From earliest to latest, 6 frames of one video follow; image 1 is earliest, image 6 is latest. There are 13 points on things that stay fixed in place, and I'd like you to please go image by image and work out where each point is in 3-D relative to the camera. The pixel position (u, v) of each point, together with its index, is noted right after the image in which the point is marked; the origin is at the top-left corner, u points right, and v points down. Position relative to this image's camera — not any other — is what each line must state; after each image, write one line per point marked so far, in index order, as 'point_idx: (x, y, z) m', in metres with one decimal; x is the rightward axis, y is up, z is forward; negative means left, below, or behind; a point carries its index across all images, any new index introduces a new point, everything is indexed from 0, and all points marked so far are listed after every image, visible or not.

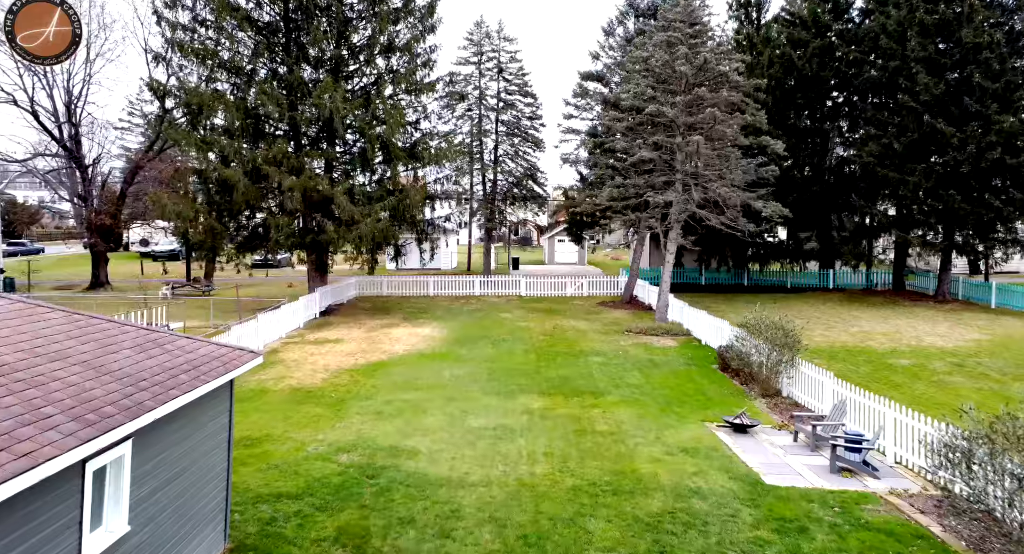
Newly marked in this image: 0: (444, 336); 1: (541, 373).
0: (-2.1, -1.9, +18.4) m
1: (+0.7, -2.3, +14.1) m
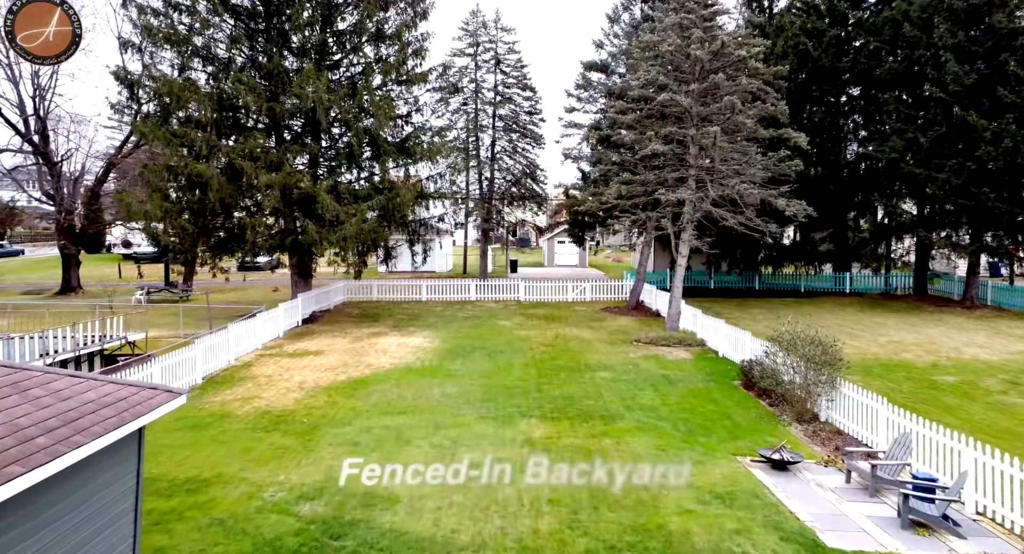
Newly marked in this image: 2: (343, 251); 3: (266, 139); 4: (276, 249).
0: (-2.2, -2.0, +16.8) m
1: (+0.7, -2.5, +12.5) m
2: (-5.4, +0.8, +18.9) m
3: (-7.8, +4.3, +18.6) m
4: (-7.5, +0.9, +18.8) m
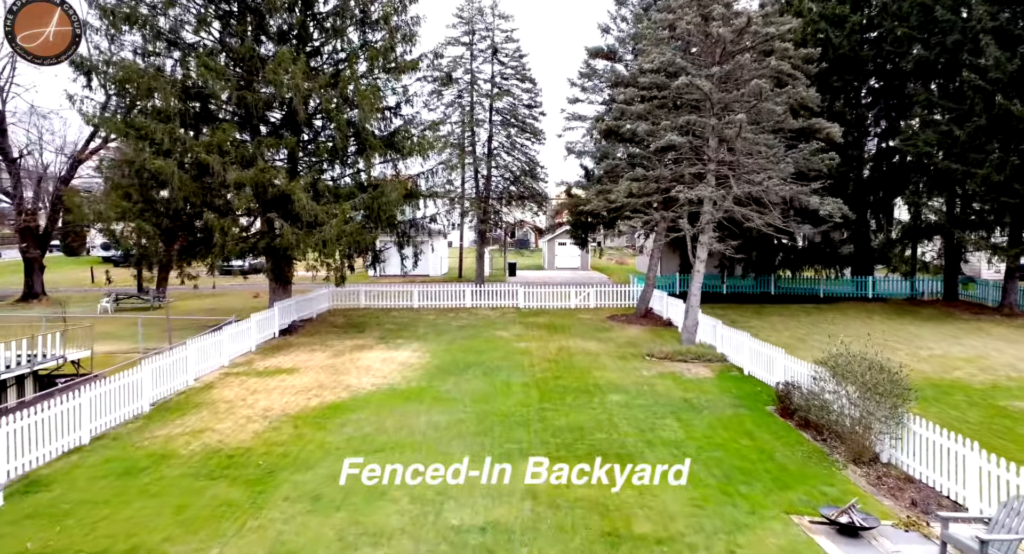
0: (-2.2, -2.2, +15.0) m
1: (+0.7, -2.6, +10.7) m
2: (-5.5, +0.6, +17.1) m
3: (-7.8, +4.1, +16.8) m
4: (-7.6, +0.6, +17.0) m
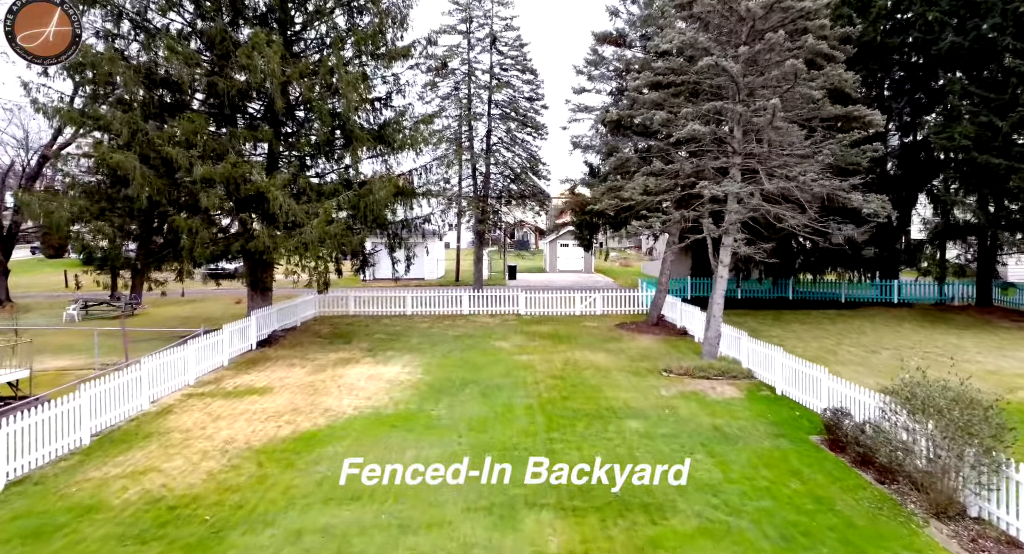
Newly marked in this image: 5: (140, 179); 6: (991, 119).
0: (-2.2, -2.4, +13.4) m
1: (+0.7, -2.8, +9.1) m
2: (-5.5, +0.5, +15.5) m
3: (-7.8, +4.0, +15.2) m
4: (-7.5, +0.5, +15.4) m
5: (-8.9, +2.4, +14.1) m
6: (+14.8, +4.9, +18.3) m
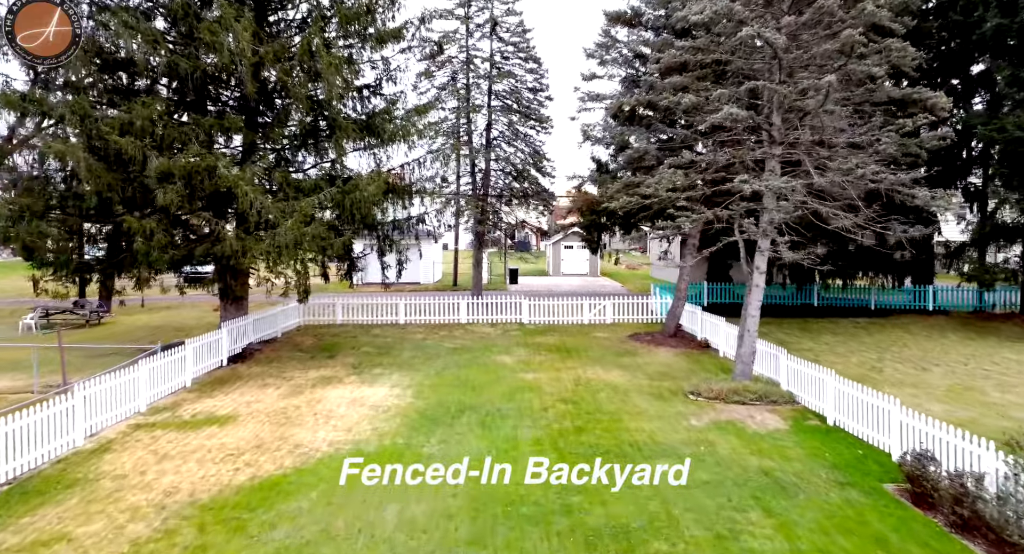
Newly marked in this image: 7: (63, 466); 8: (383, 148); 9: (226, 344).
0: (-2.1, -2.5, +11.5) m
1: (+0.8, -3.0, +7.3) m
2: (-5.4, +0.3, +13.6) m
3: (-7.7, +3.8, +13.3) m
4: (-7.5, +0.3, +13.5) m
5: (-8.8, +2.2, +12.3) m
6: (+14.8, +4.7, +16.5) m
7: (-6.6, -2.8, +8.8) m
8: (-3.6, +3.6, +16.7) m
9: (-7.0, -1.6, +14.5) m
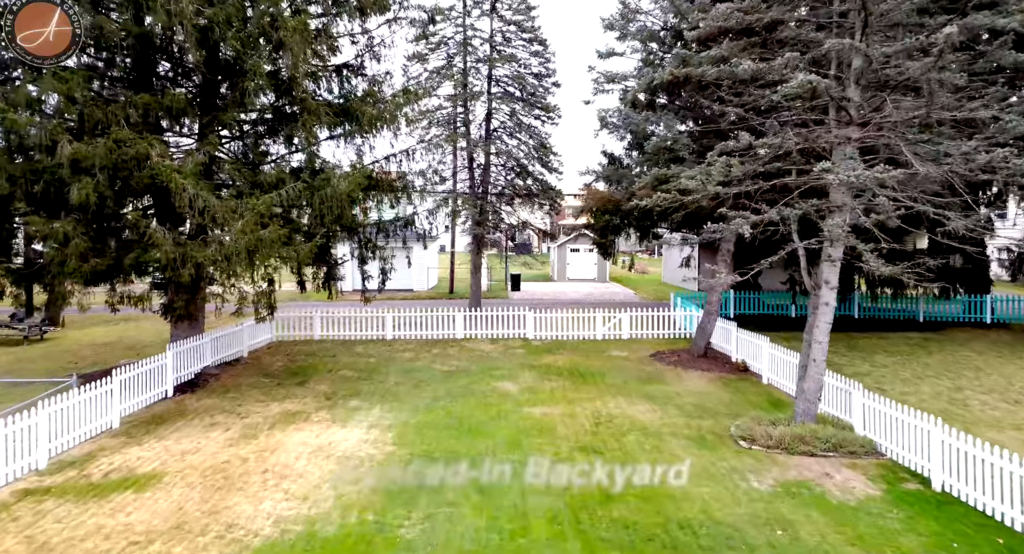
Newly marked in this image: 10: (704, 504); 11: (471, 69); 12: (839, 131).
0: (-2.0, -2.8, +9.0) m
1: (+0.9, -3.2, +4.8) m
2: (-5.3, 0.0, +11.1) m
3: (-7.6, +3.5, +10.8) m
4: (-7.4, 0.0, +11.0) m
5: (-8.7, +1.9, +9.8) m
6: (+14.9, +4.4, +14.0) m
7: (-6.5, -3.0, +6.3) m
8: (-3.5, +3.4, +14.2) m
9: (-6.9, -1.9, +12.0) m
10: (+2.5, -2.9, +7.7) m
11: (-1.4, +7.0, +19.8) m
12: (+5.0, +2.2, +9.2) m
